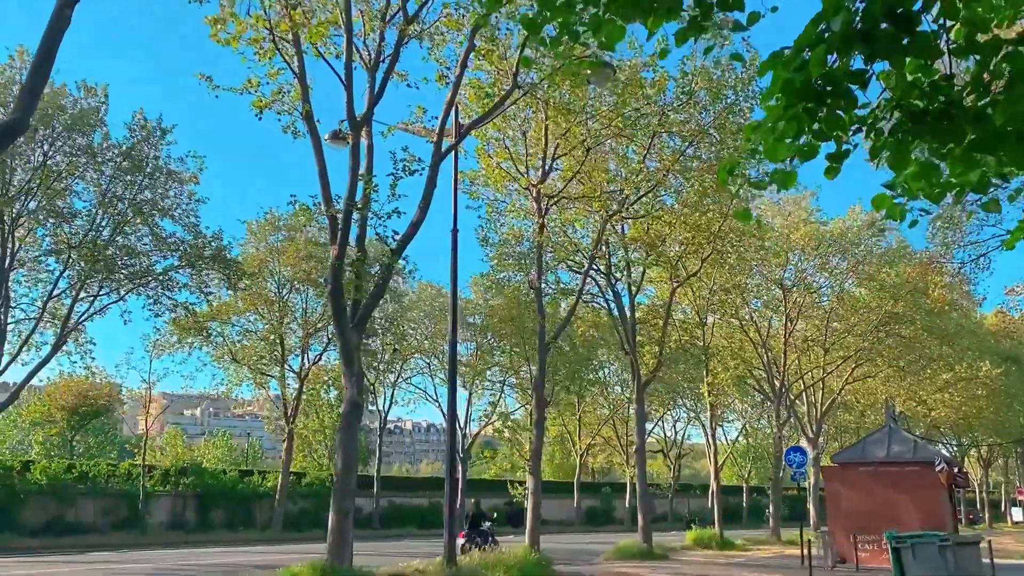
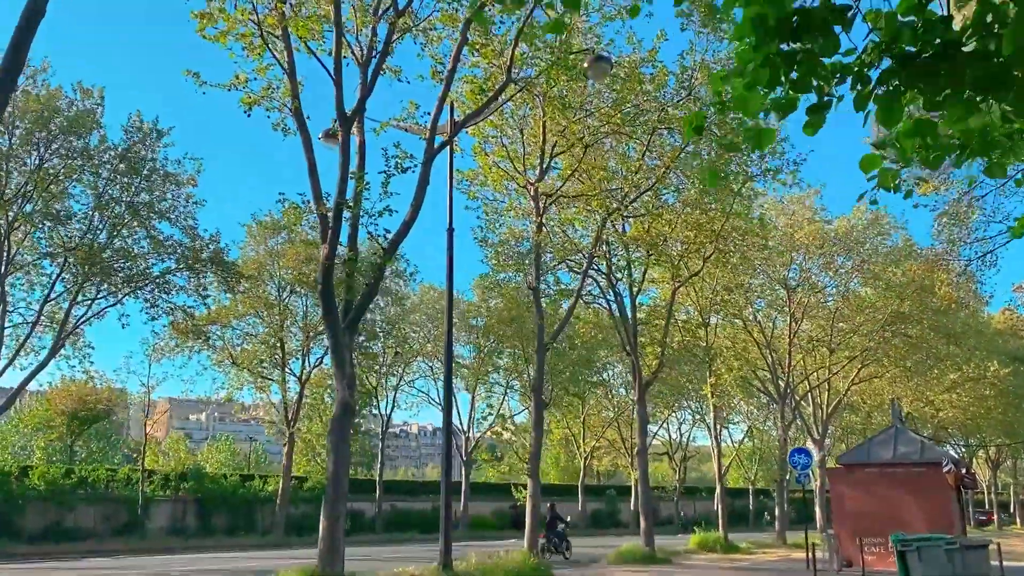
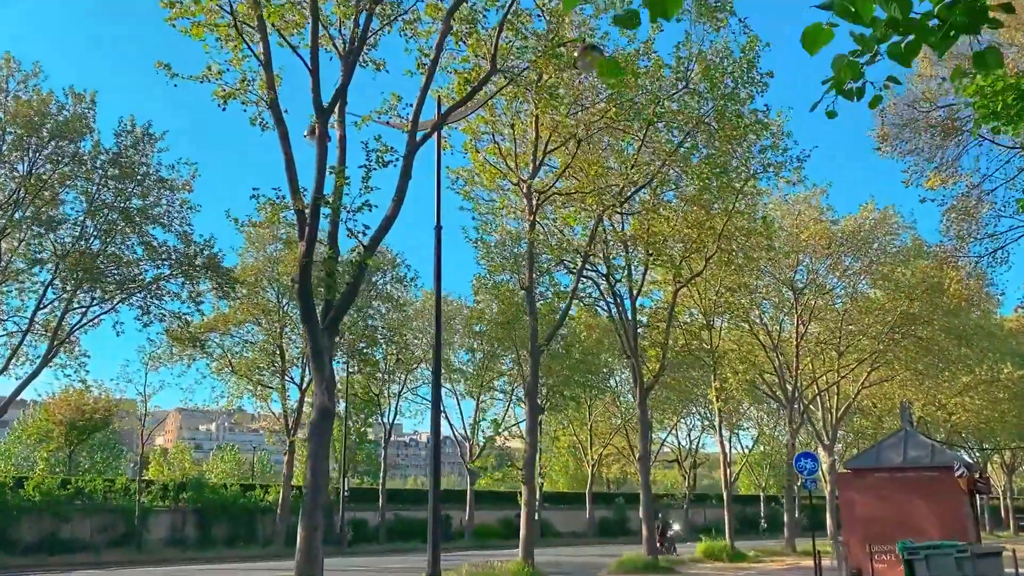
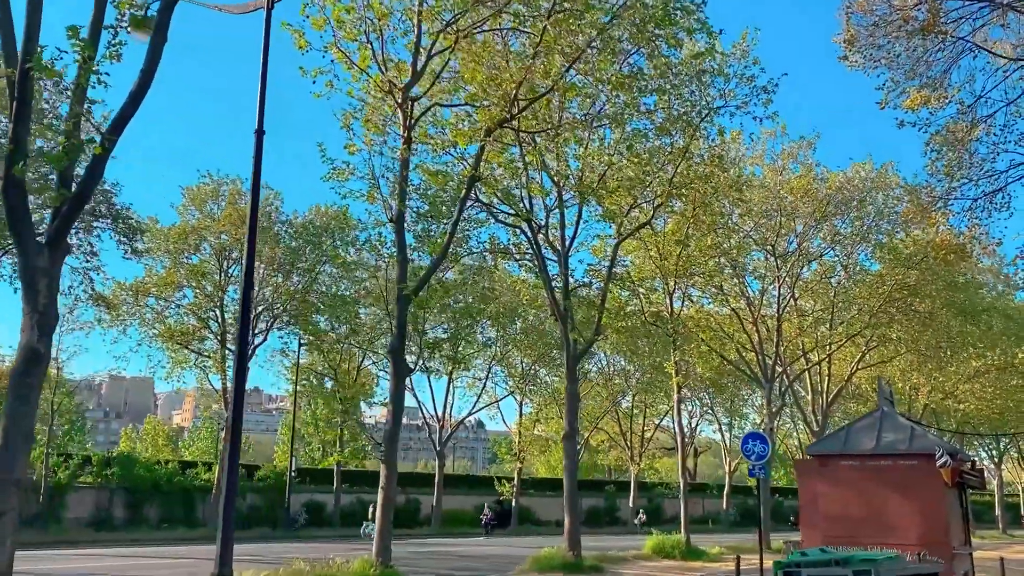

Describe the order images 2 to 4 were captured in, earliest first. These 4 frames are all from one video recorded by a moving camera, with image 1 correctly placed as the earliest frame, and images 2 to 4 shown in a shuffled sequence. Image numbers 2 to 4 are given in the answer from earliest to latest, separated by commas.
2, 3, 4
